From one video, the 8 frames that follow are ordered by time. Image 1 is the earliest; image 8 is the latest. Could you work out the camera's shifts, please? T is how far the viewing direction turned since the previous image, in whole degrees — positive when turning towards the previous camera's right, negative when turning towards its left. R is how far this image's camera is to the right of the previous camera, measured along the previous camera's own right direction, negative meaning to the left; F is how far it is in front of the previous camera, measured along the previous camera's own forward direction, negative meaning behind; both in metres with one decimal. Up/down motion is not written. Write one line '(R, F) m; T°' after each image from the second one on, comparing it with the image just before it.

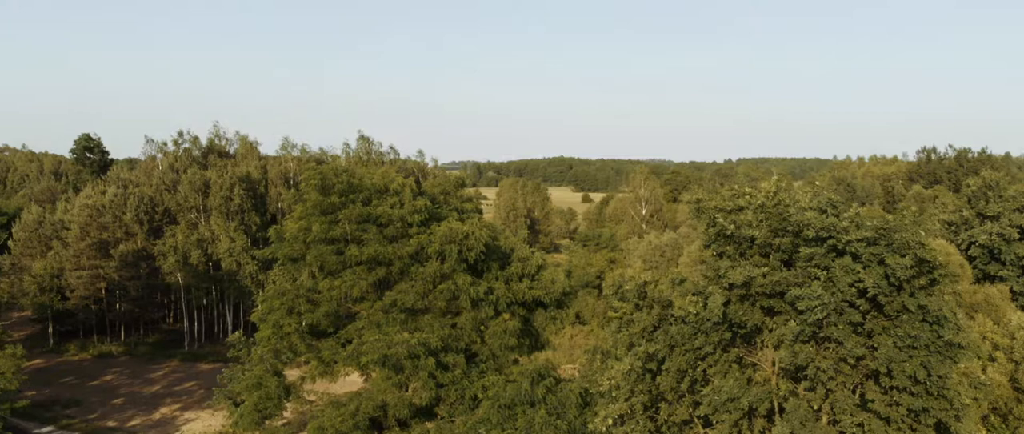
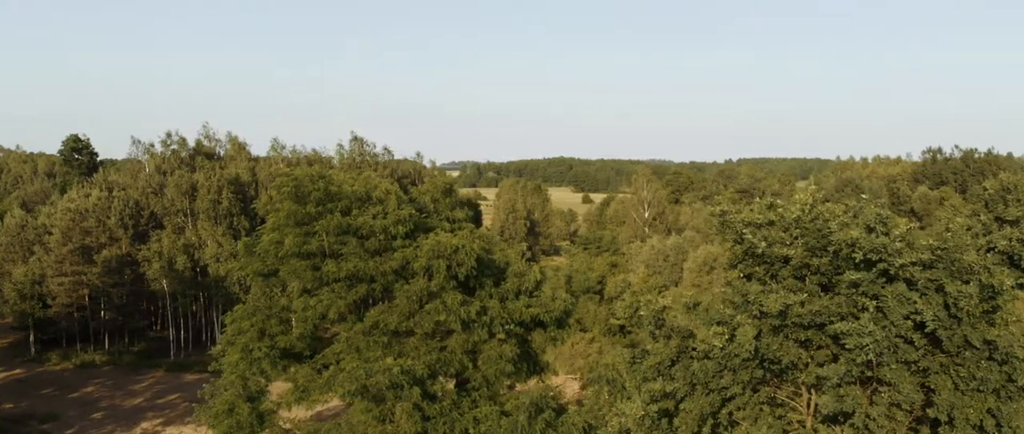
(+0.1, +1.4) m; 0°
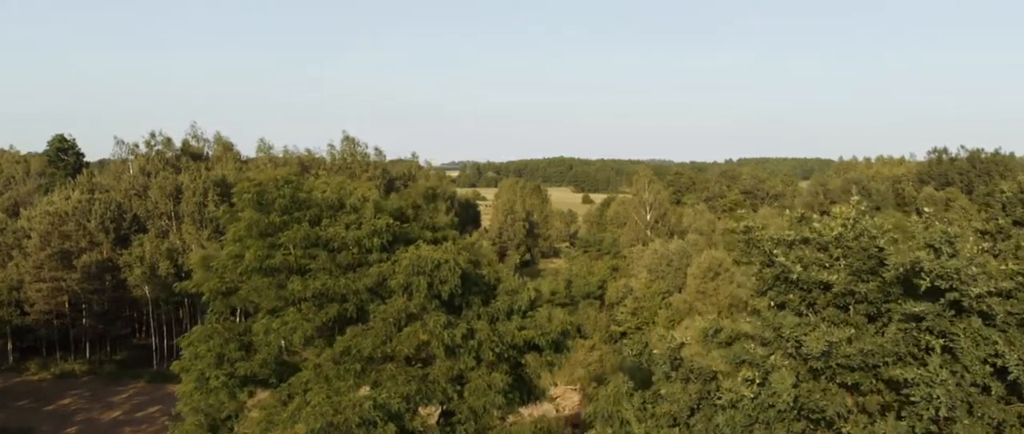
(+0.1, +1.4) m; 0°
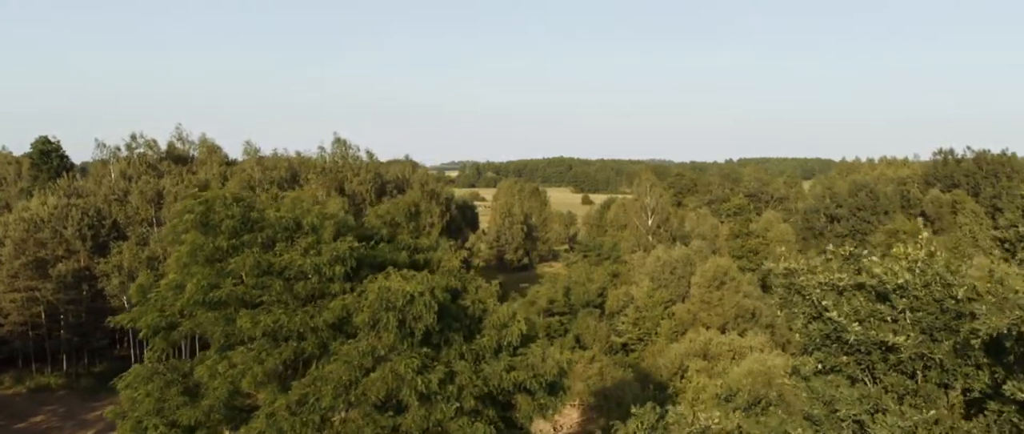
(+0.2, +1.5) m; 0°
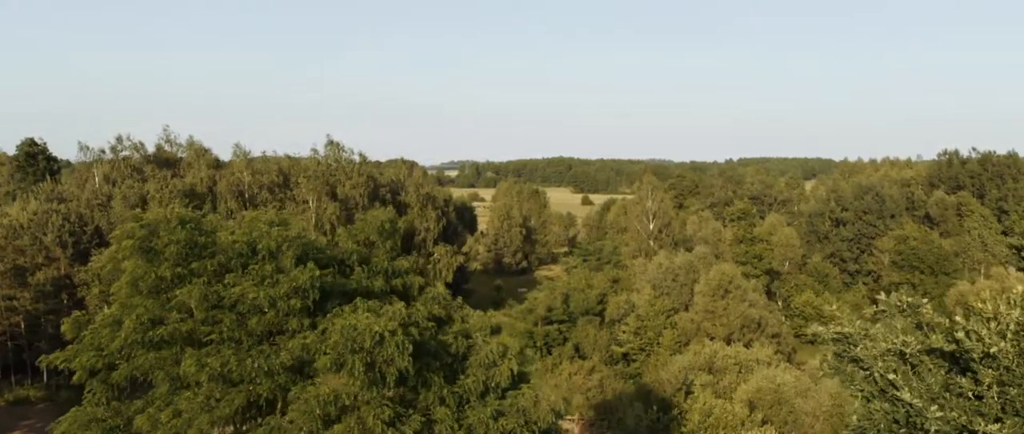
(+0.1, +1.2) m; 0°
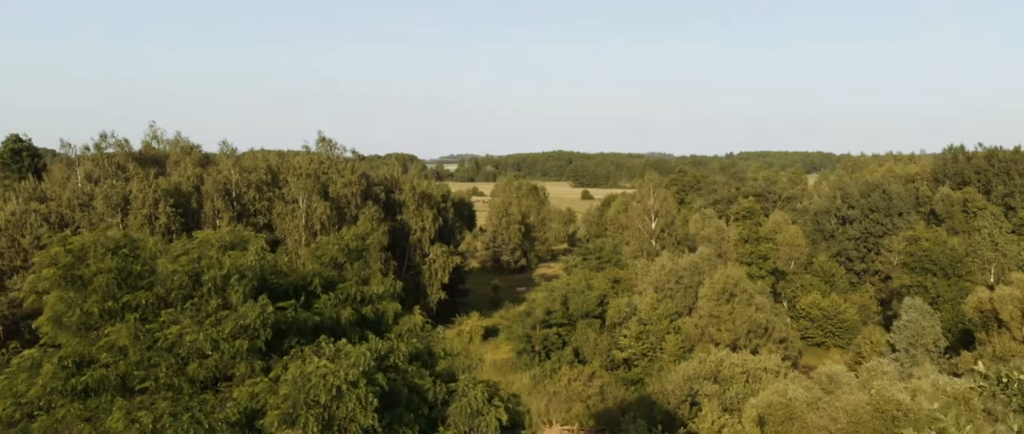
(+0.1, +1.2) m; 0°
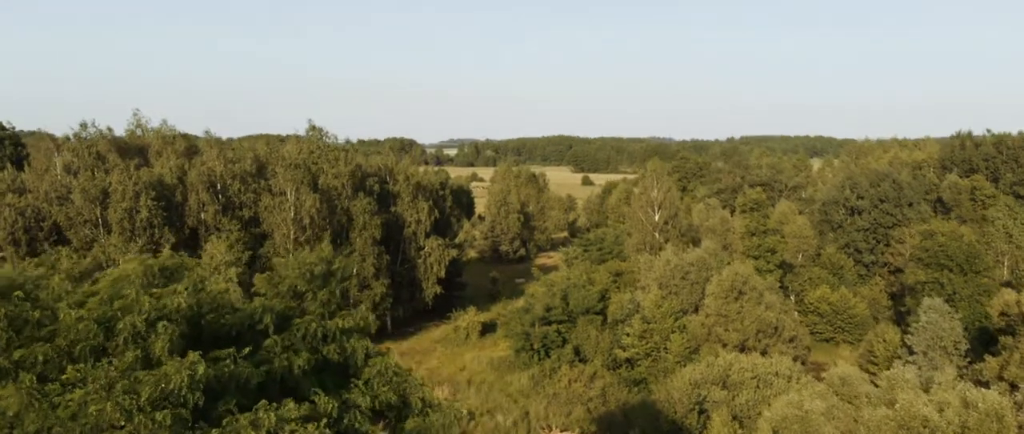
(+0.1, +1.5) m; 0°
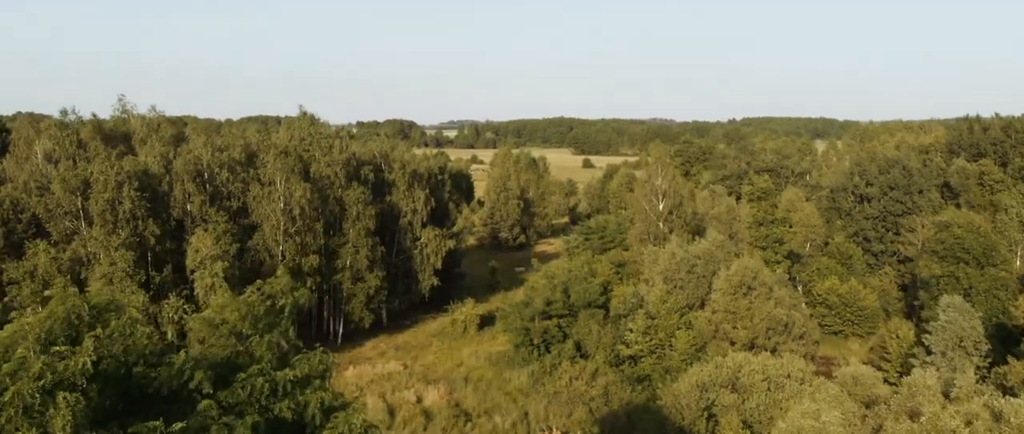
(0.0, +1.3) m; 0°
